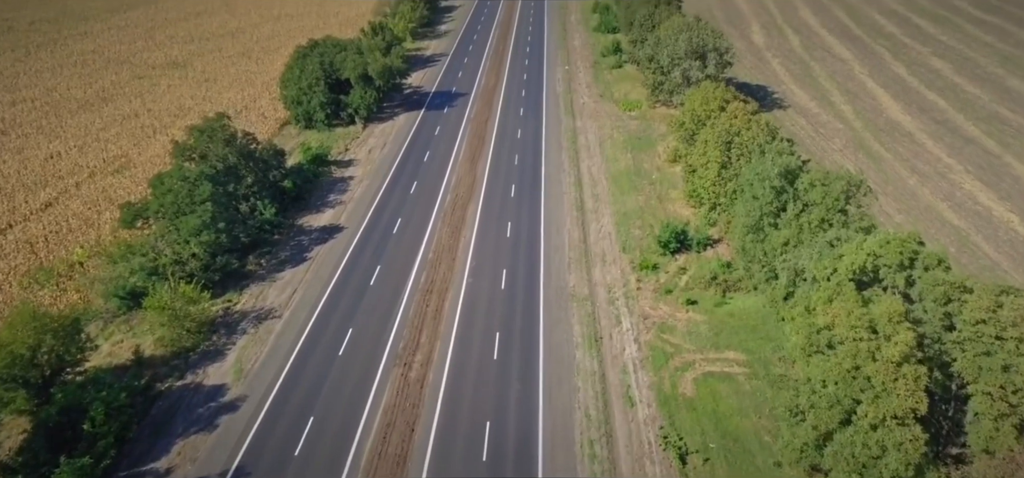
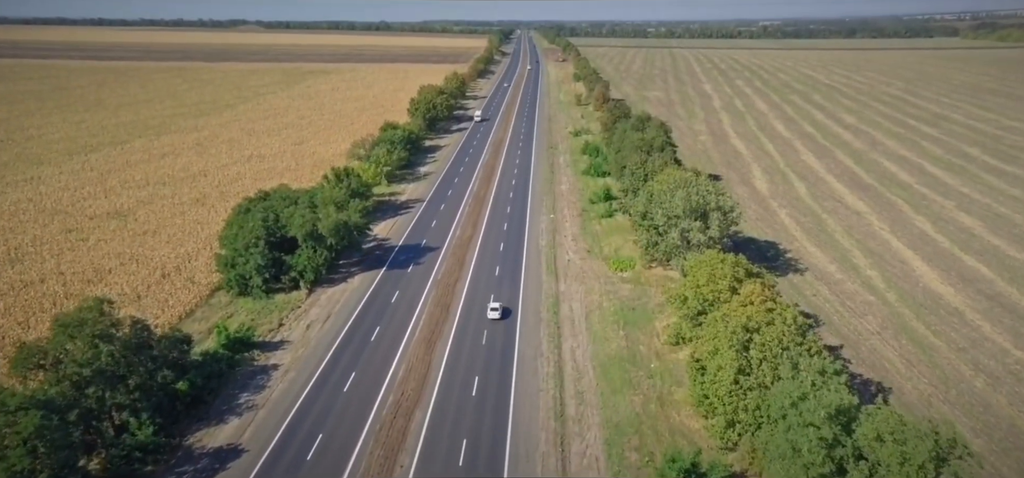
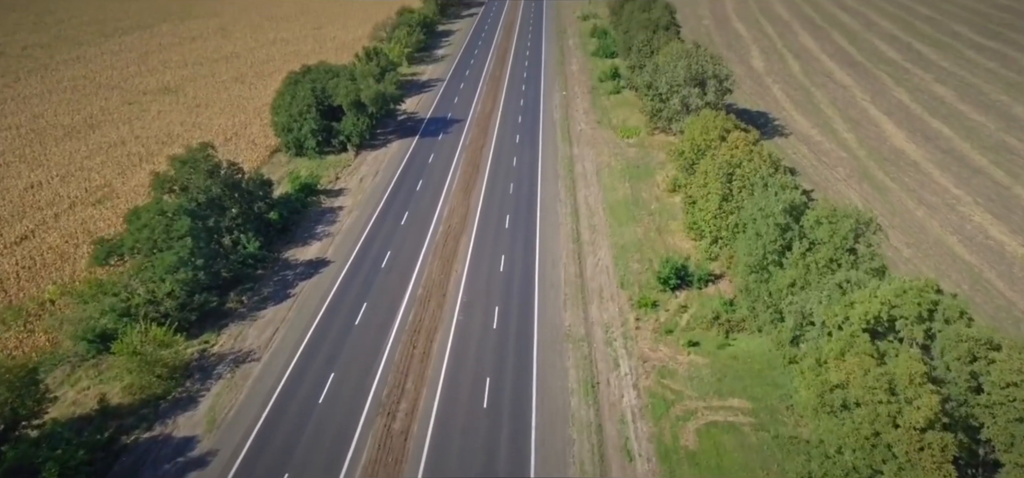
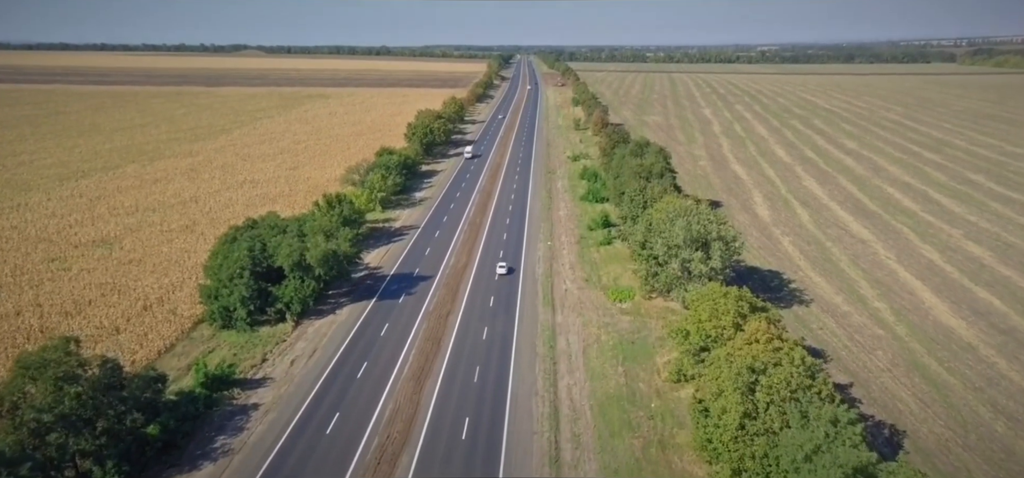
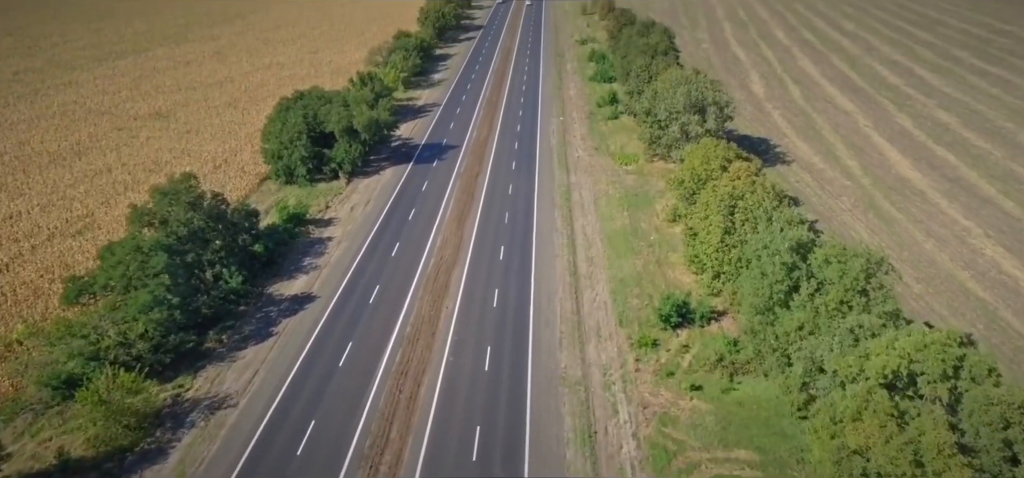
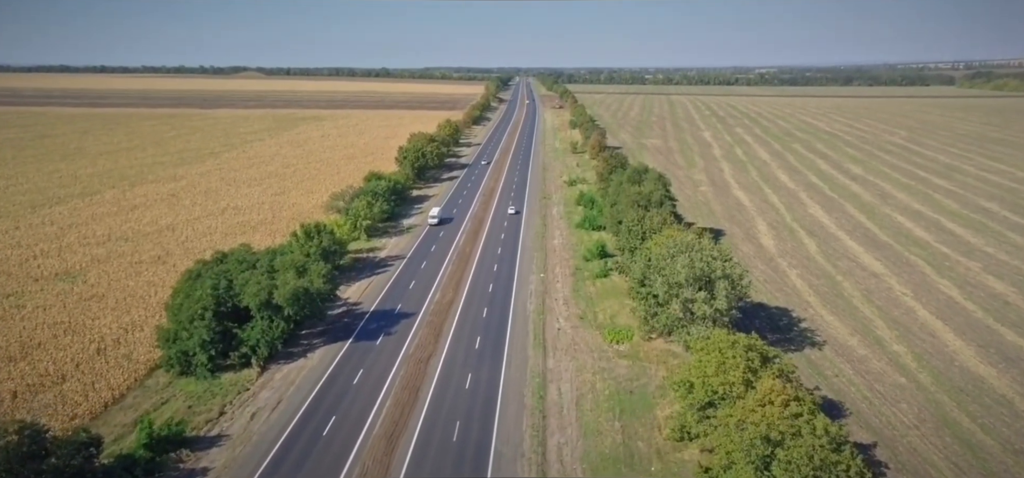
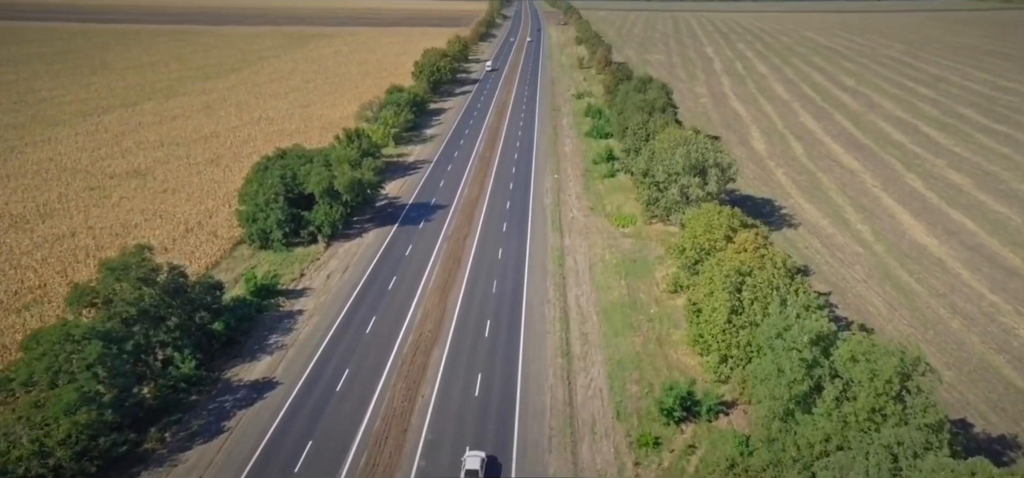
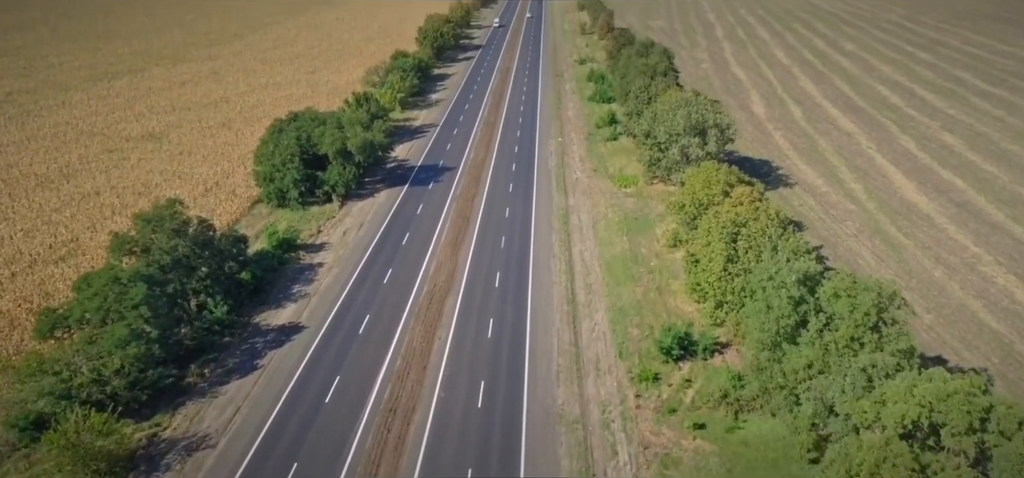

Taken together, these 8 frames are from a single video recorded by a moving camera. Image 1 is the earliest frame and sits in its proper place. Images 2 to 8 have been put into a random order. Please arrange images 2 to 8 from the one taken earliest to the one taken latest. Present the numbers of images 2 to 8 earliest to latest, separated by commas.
3, 5, 8, 7, 2, 4, 6
